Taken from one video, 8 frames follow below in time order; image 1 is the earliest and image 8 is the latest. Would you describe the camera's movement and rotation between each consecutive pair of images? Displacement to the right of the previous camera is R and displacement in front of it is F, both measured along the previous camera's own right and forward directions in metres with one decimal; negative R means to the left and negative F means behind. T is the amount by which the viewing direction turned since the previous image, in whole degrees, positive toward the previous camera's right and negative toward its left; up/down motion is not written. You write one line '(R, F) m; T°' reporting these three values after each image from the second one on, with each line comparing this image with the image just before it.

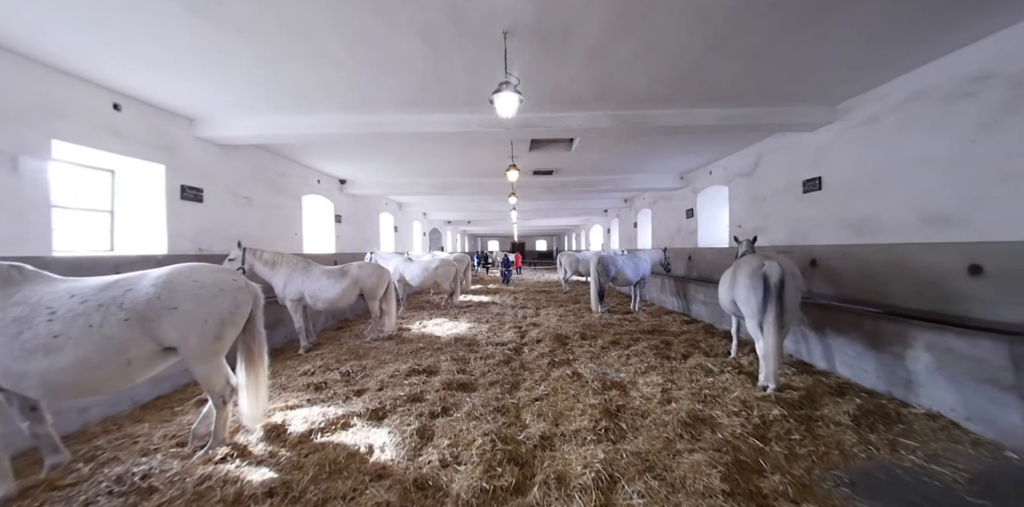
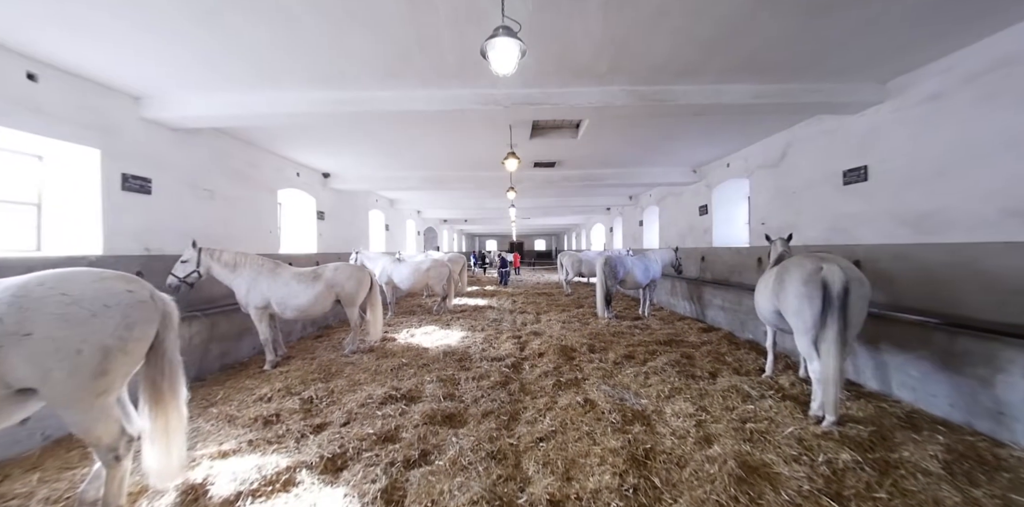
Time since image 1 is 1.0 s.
(0.0, +0.6) m; 0°
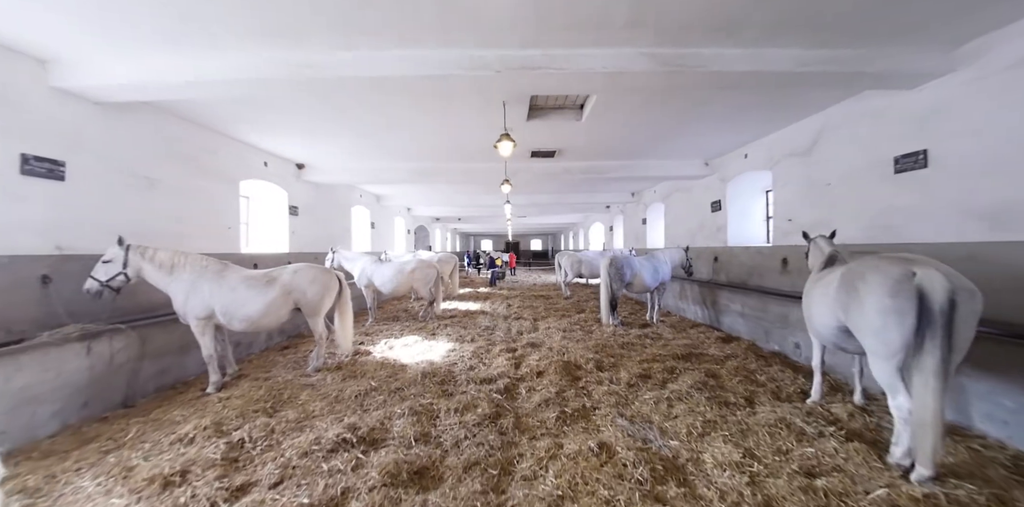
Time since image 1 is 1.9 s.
(0.0, +0.6) m; +1°
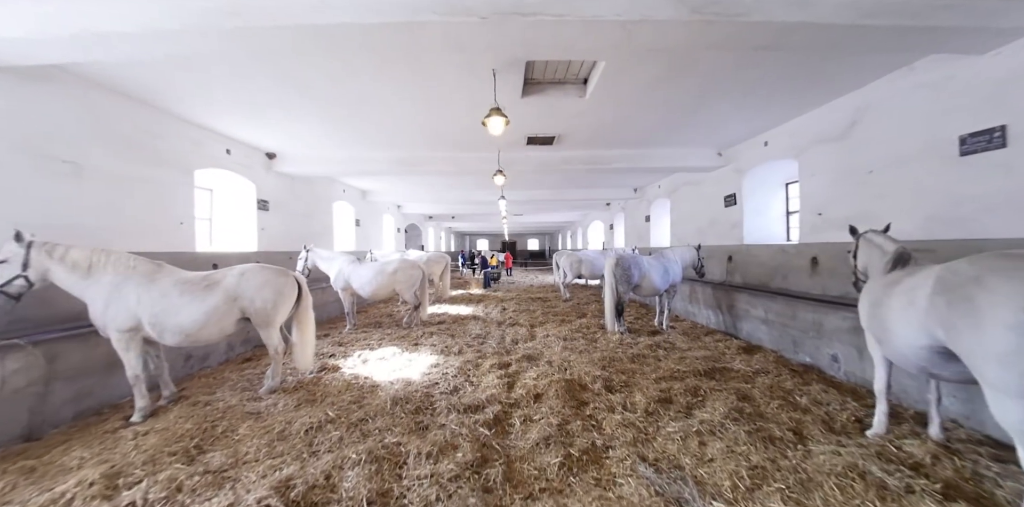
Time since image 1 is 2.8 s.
(0.0, +0.6) m; +1°
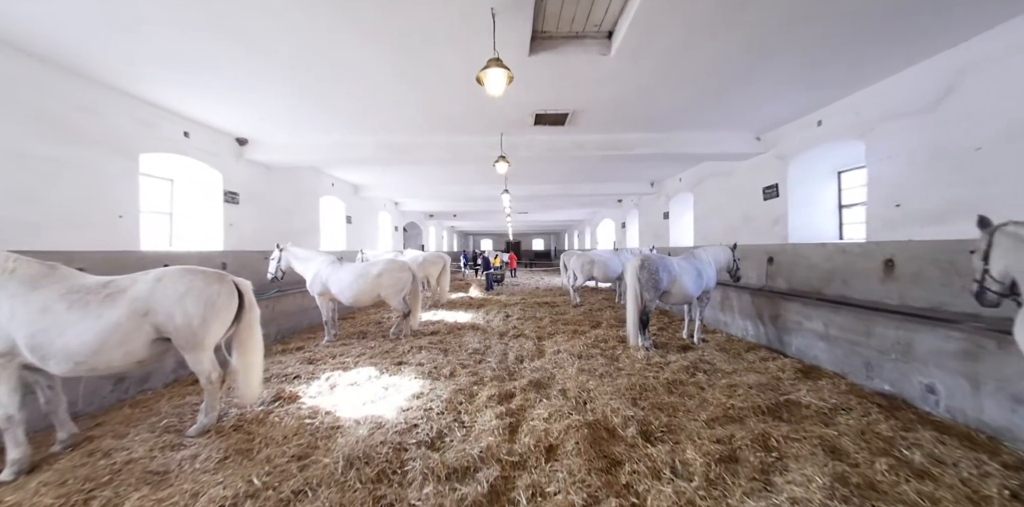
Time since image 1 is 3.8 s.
(0.0, +0.7) m; -1°
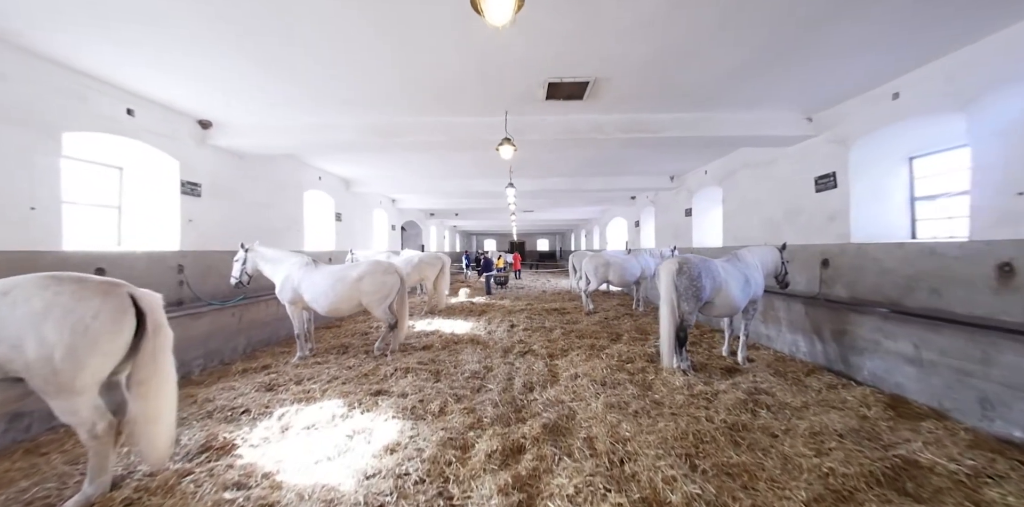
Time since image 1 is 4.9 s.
(0.0, +0.7) m; -1°
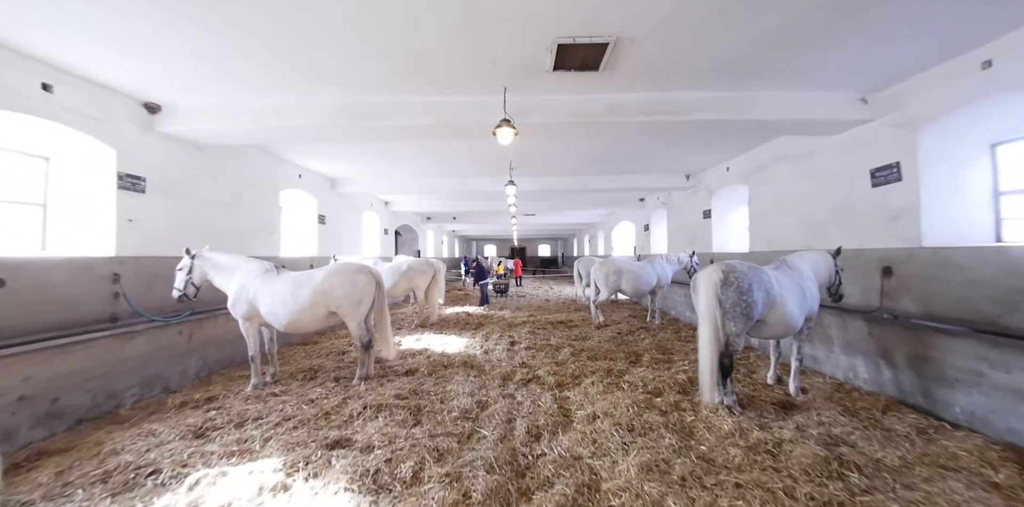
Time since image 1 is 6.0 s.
(0.0, +0.6) m; 0°
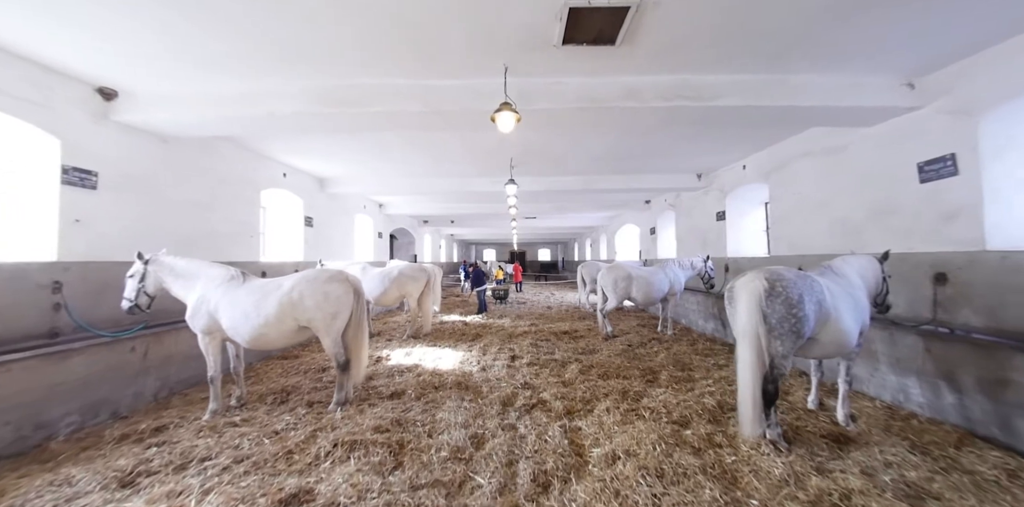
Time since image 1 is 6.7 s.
(0.0, +0.4) m; 0°
